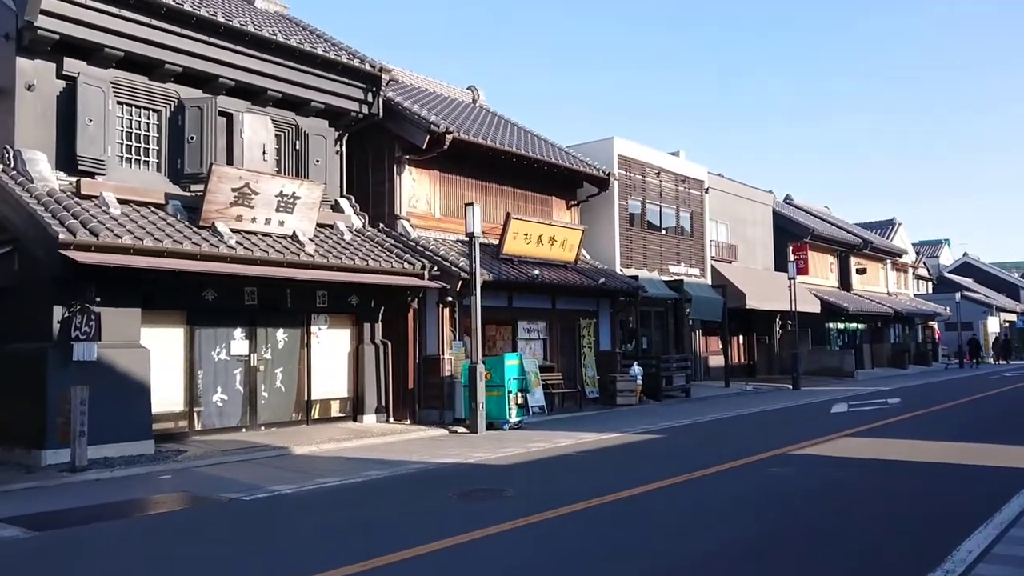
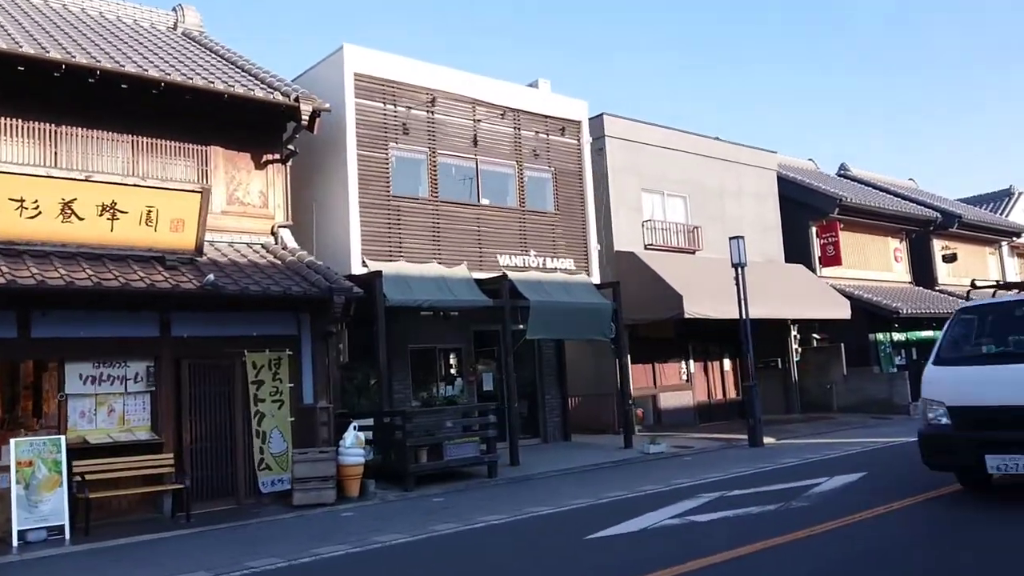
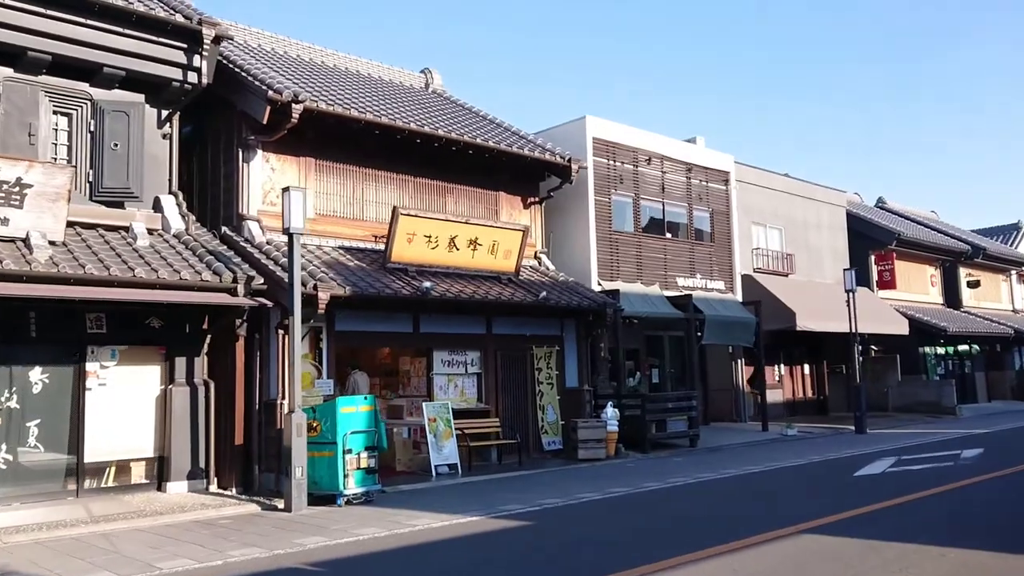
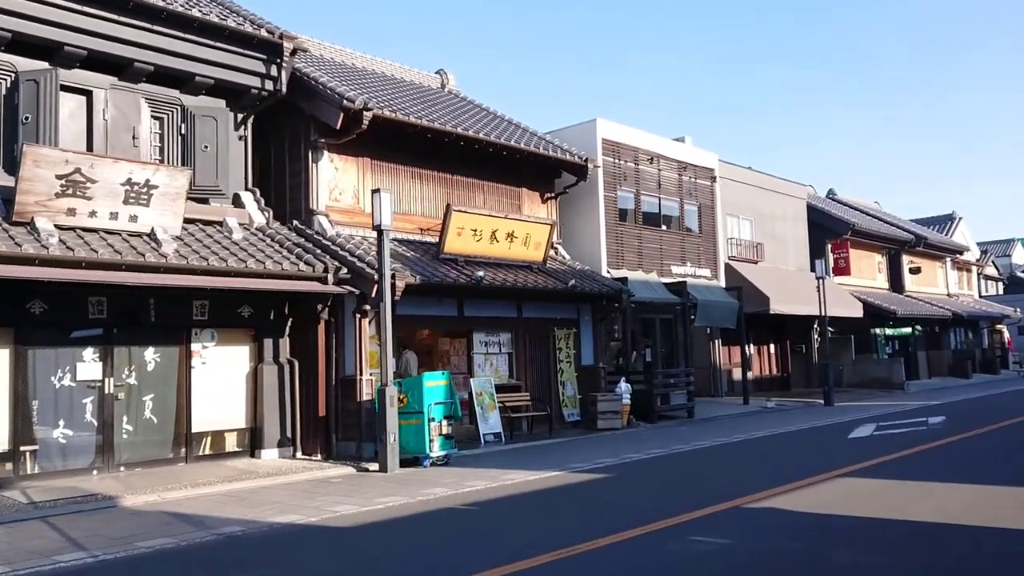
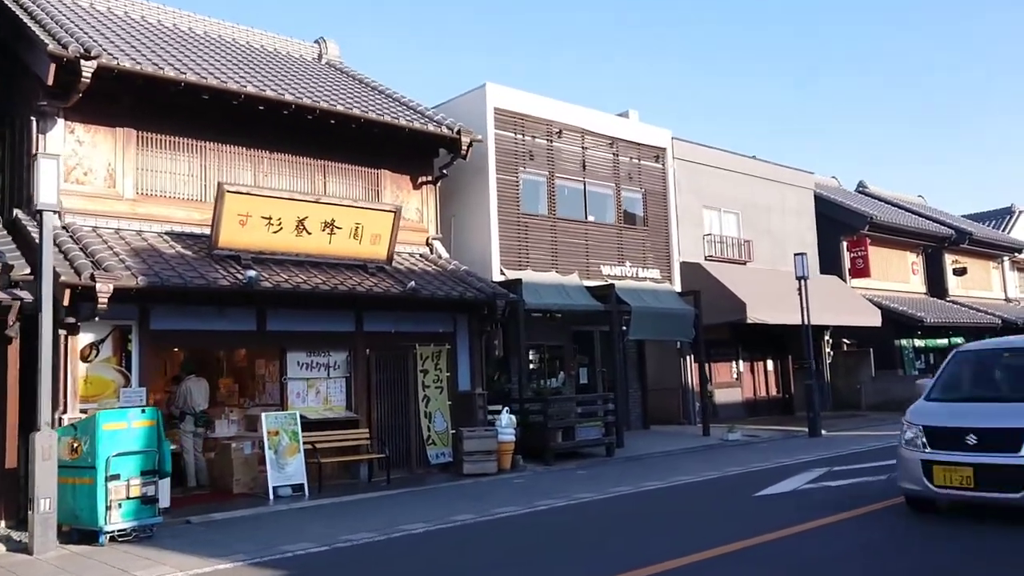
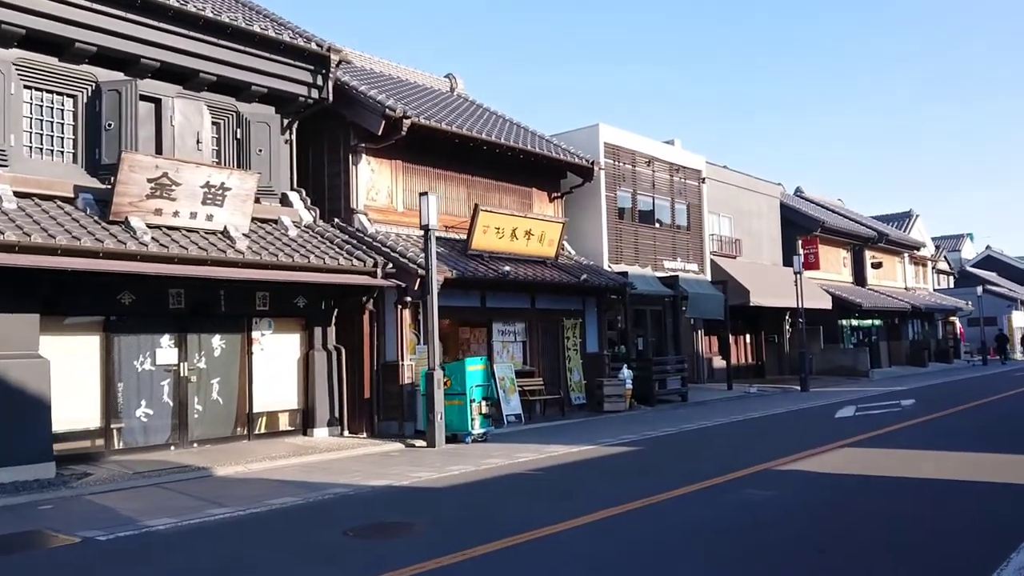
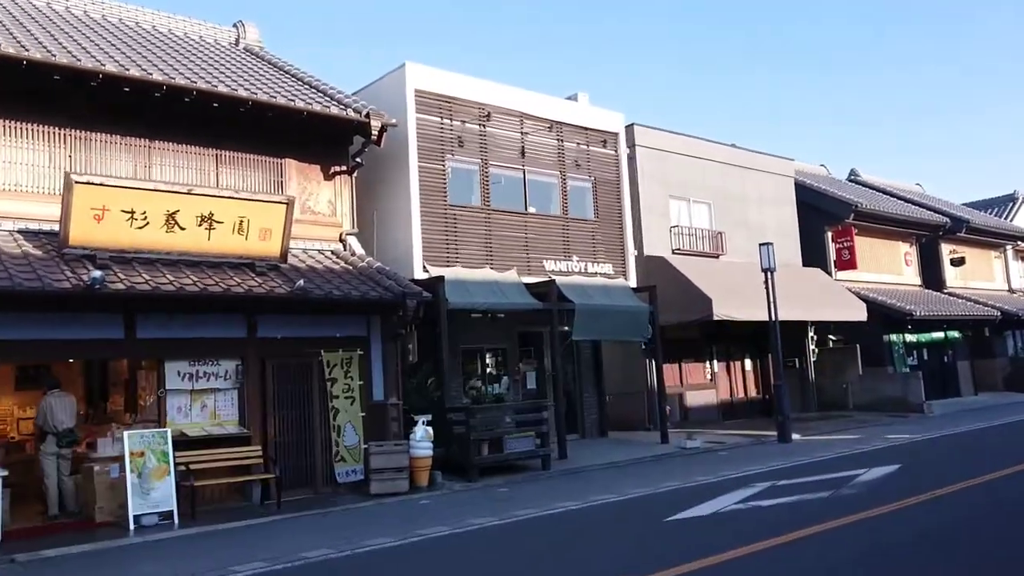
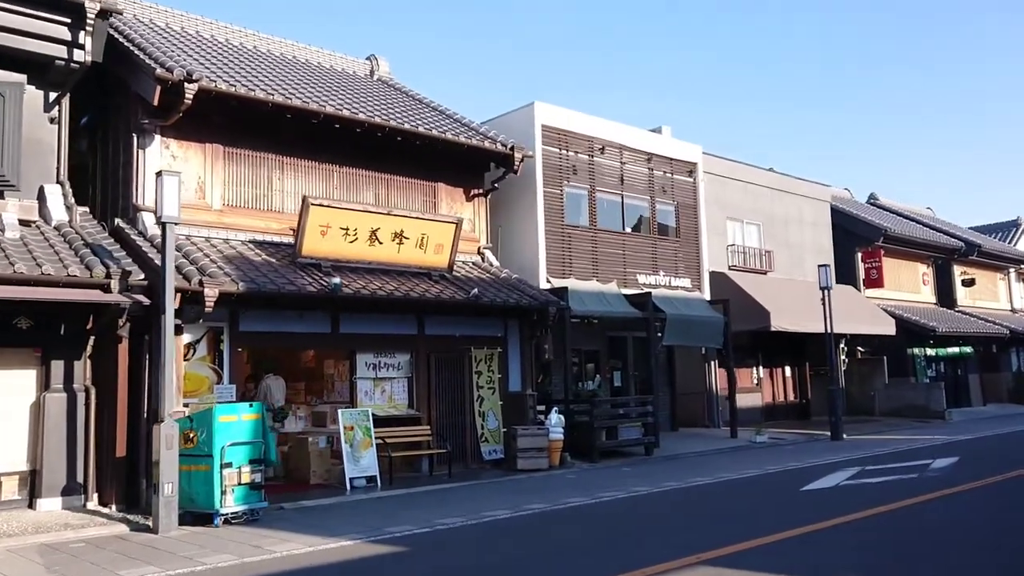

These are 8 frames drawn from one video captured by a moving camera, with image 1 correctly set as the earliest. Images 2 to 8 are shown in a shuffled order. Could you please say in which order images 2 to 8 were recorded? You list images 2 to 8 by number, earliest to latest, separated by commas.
6, 4, 3, 8, 5, 7, 2
